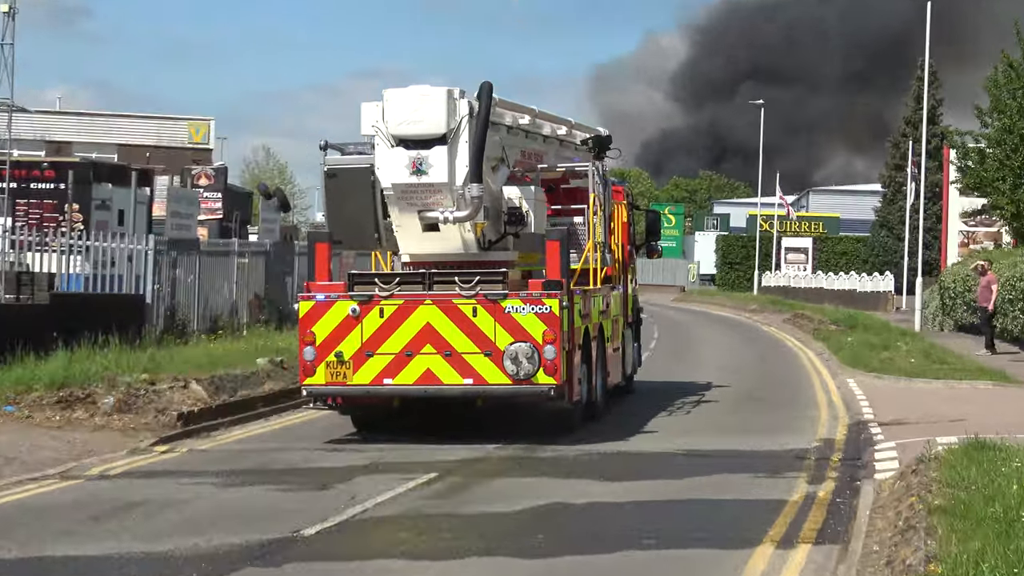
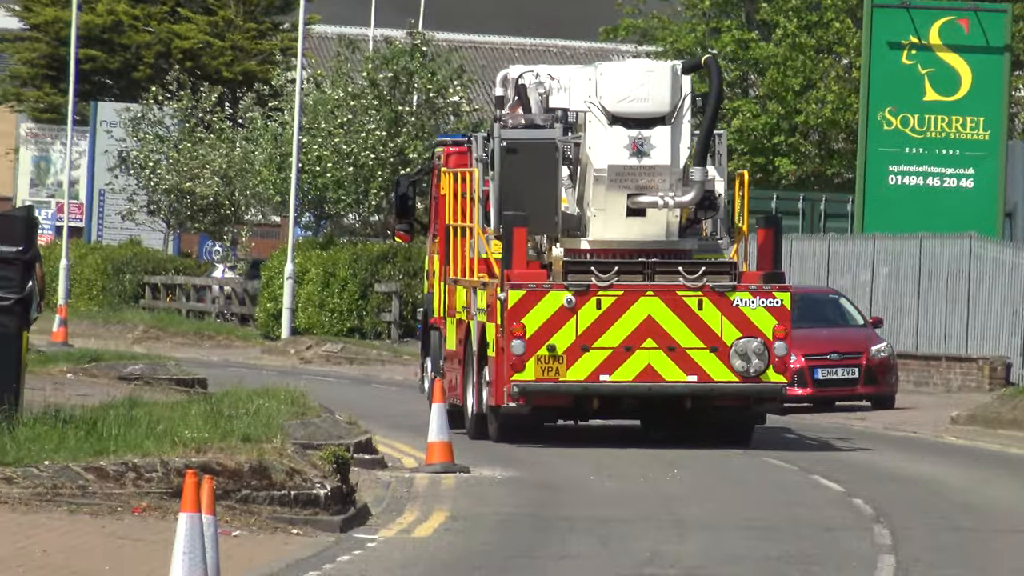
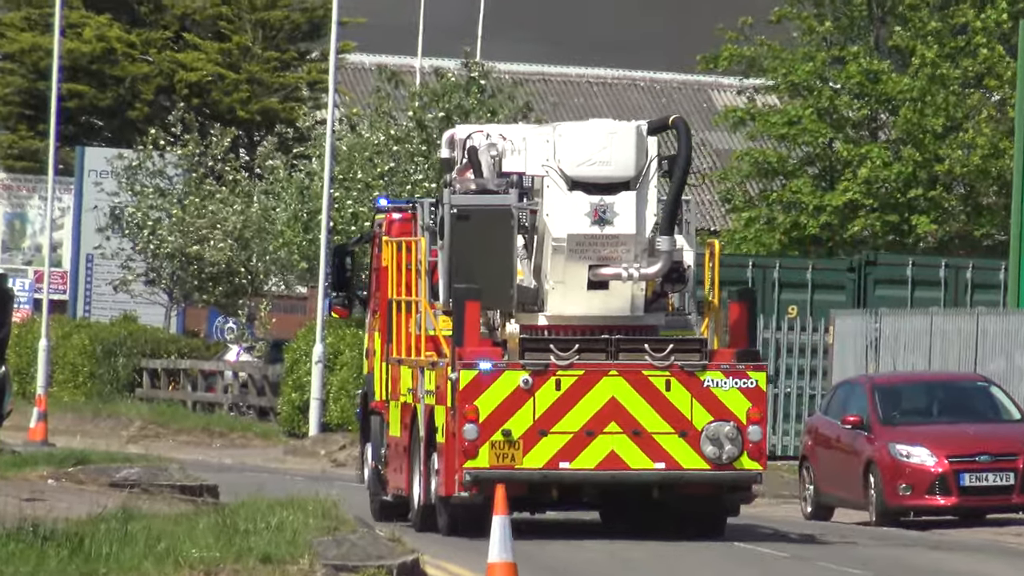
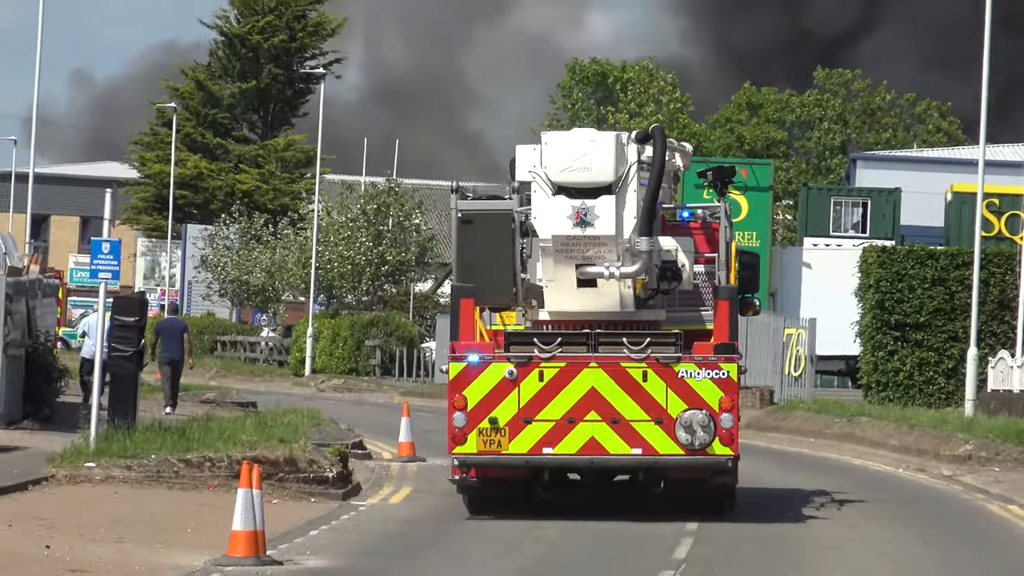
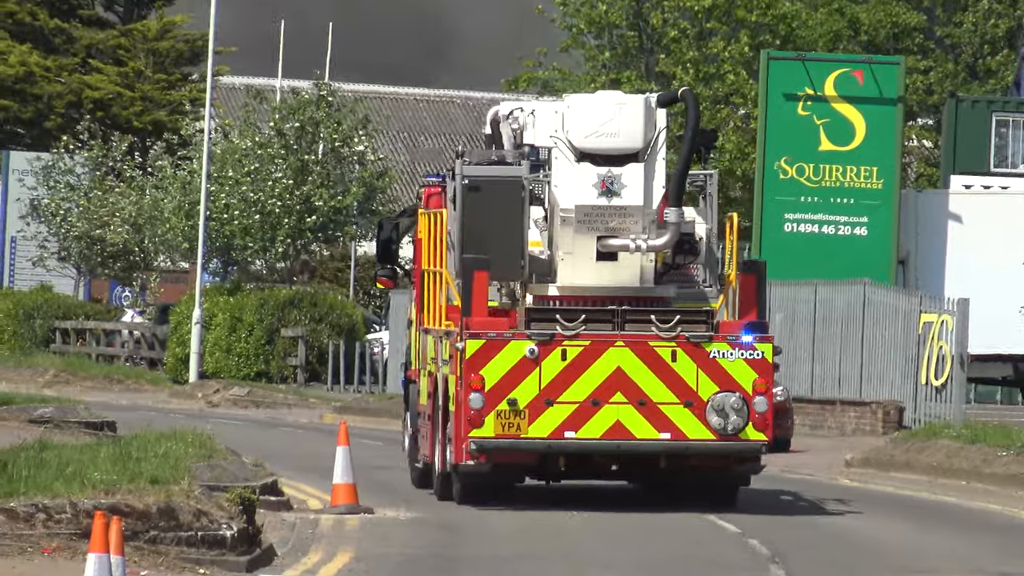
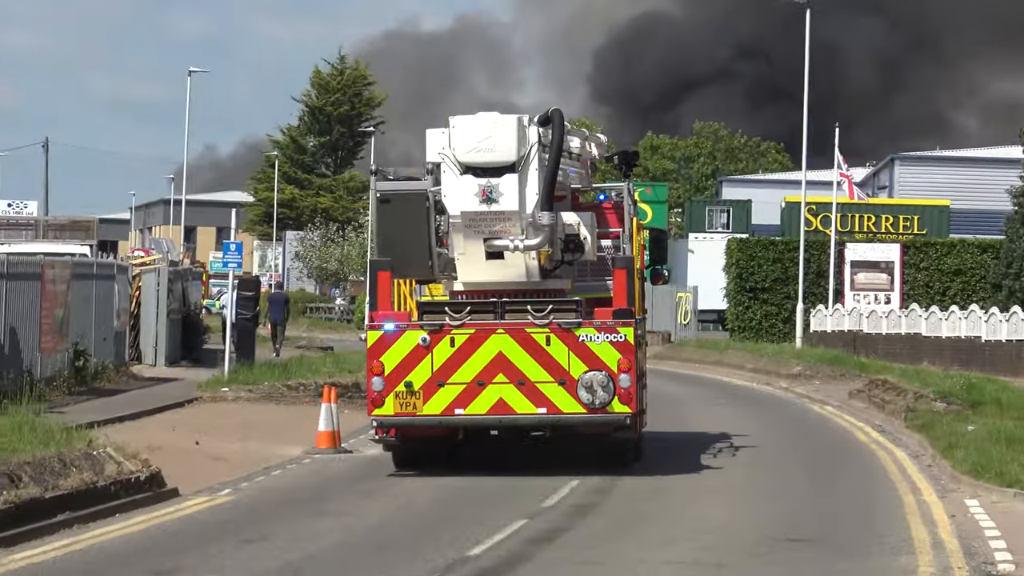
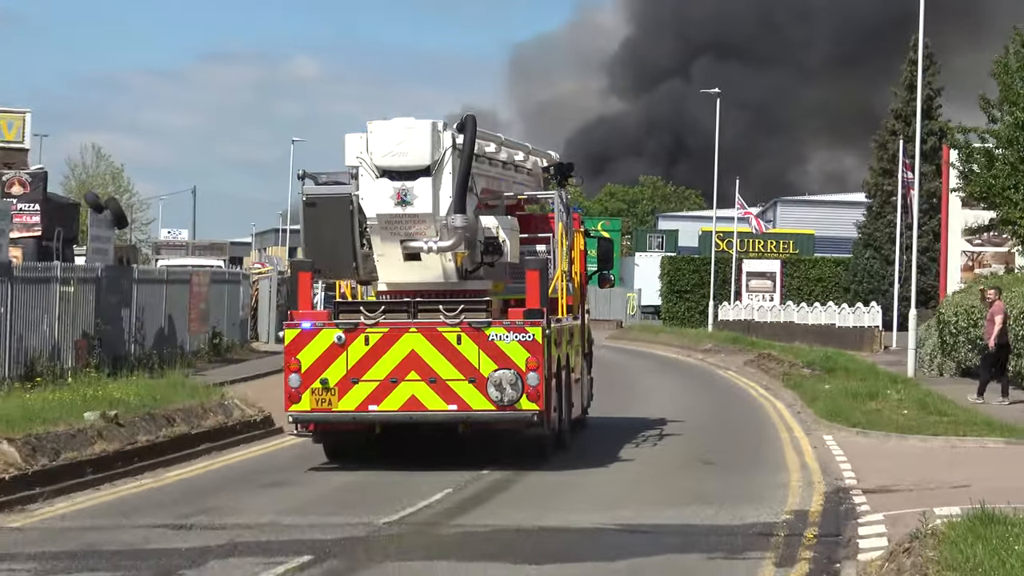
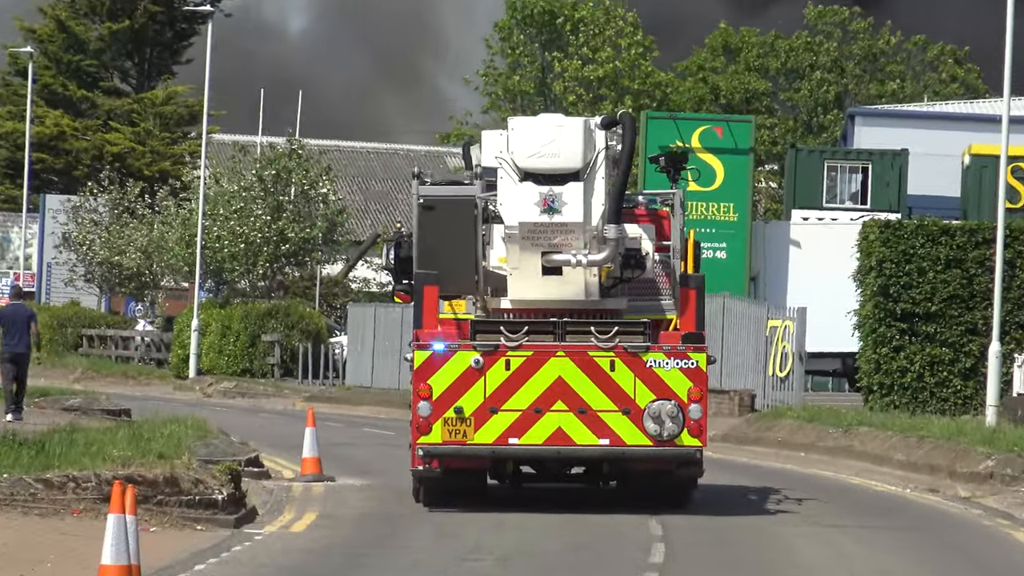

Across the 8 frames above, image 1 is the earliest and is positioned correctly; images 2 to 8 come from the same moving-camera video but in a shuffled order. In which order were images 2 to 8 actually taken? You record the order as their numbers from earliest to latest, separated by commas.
7, 6, 4, 8, 5, 2, 3
